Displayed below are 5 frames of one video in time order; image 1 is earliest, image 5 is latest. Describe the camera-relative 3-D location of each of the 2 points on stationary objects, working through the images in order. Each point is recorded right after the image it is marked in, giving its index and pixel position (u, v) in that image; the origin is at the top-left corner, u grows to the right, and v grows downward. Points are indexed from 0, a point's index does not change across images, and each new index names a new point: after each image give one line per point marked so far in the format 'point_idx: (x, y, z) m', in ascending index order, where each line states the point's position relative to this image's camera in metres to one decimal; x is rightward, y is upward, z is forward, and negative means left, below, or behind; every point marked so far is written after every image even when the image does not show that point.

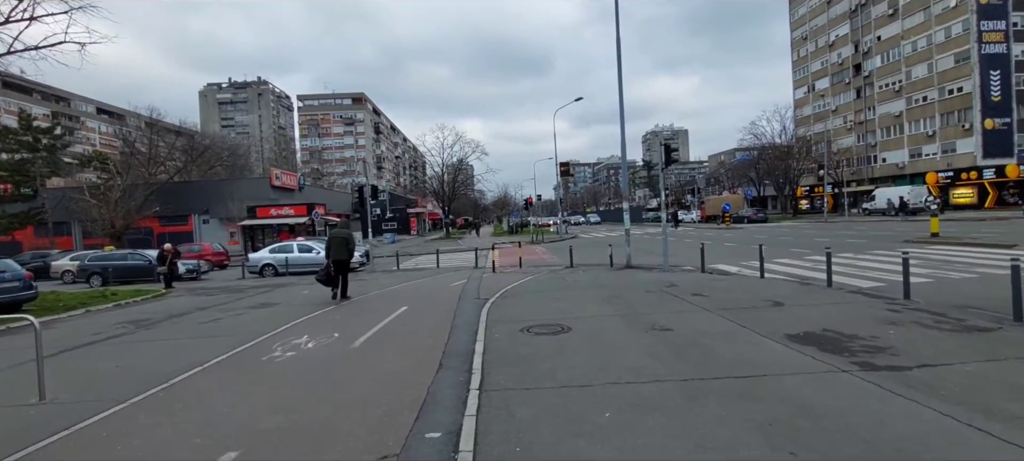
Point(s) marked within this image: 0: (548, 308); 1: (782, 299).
0: (+0.8, -1.7, +10.8) m
1: (+5.8, -1.5, +10.6) m
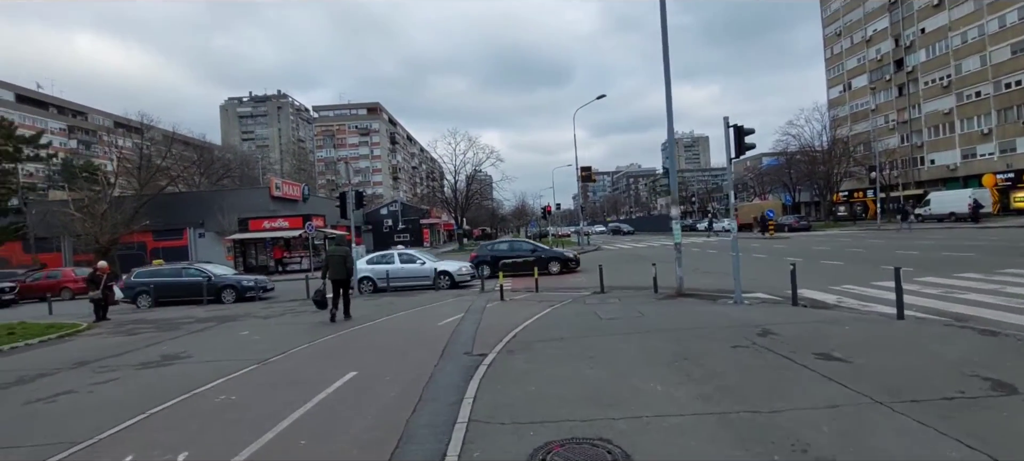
0: (+0.8, -2.0, +6.4) m
1: (+5.8, -1.7, +5.9) m
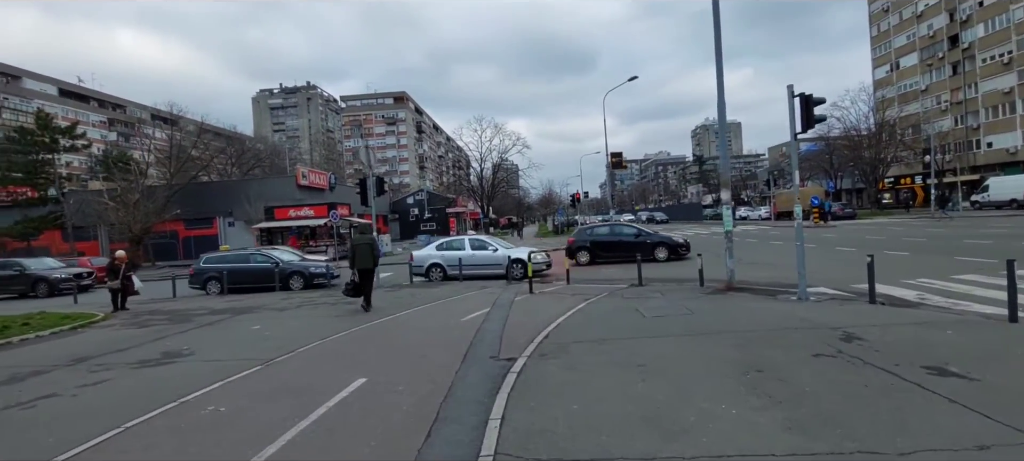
0: (+1.2, -1.8, +5.2) m
1: (+6.2, -1.5, +4.5) m
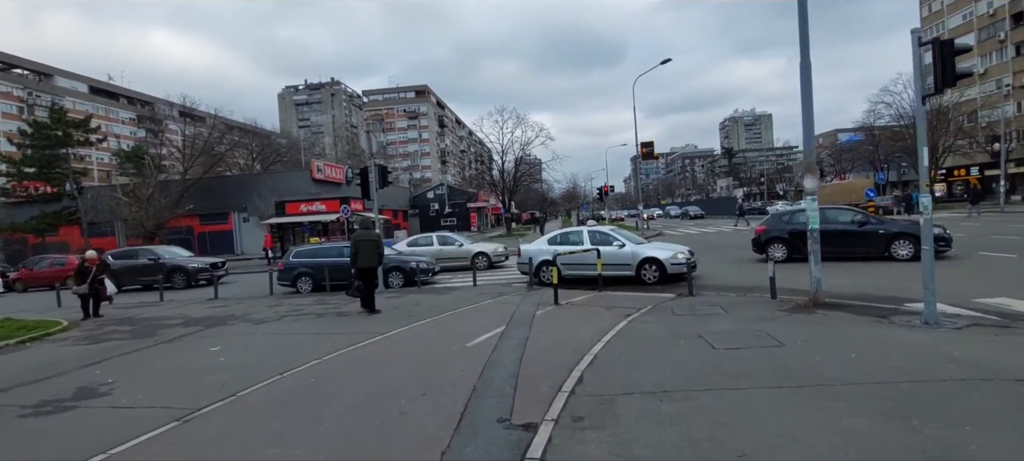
0: (+1.3, -1.8, +2.7) m
1: (+6.2, -1.6, +1.7) m
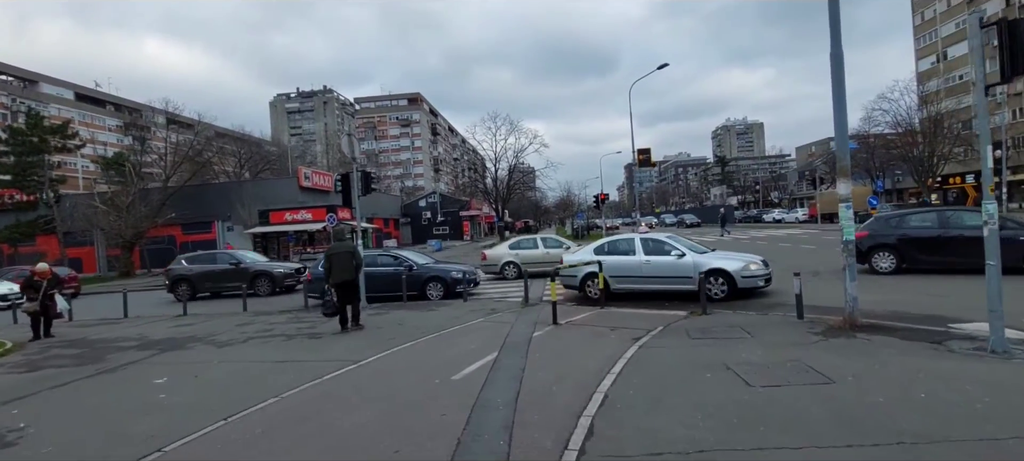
0: (+1.3, -1.9, +1.5) m
1: (+6.2, -1.6, +0.6) m
